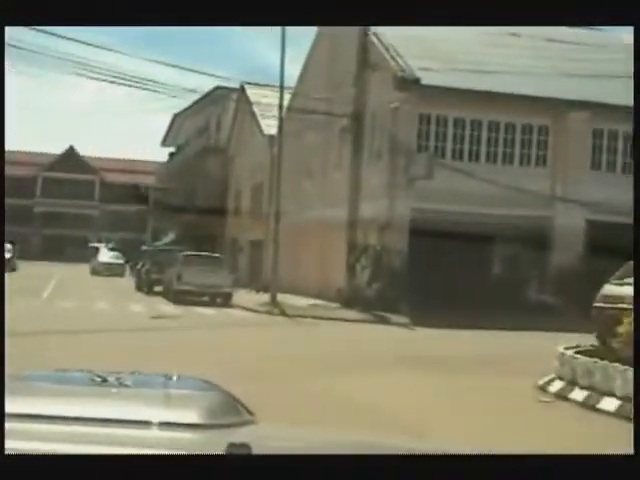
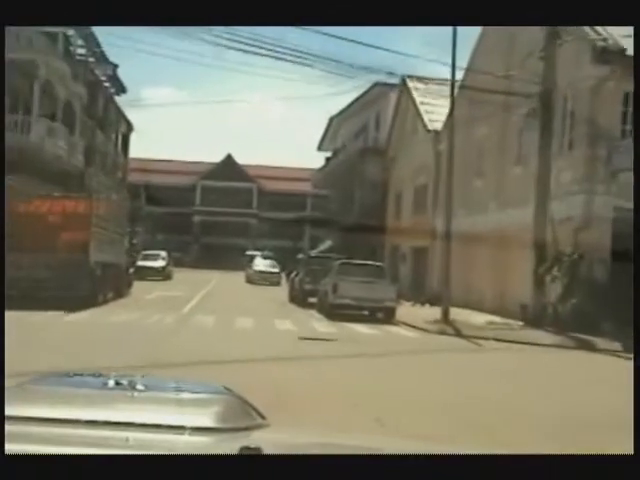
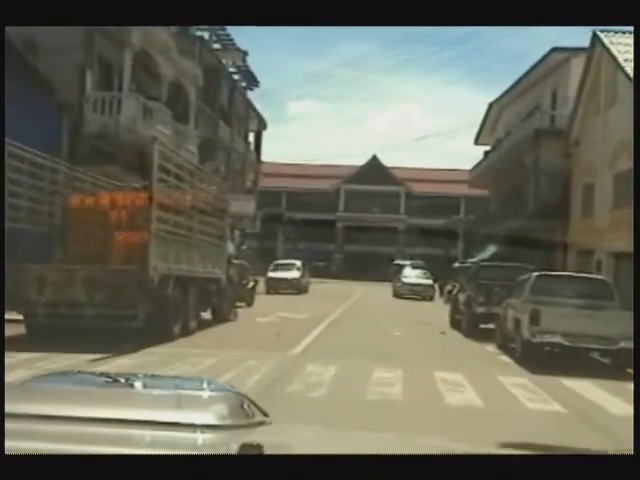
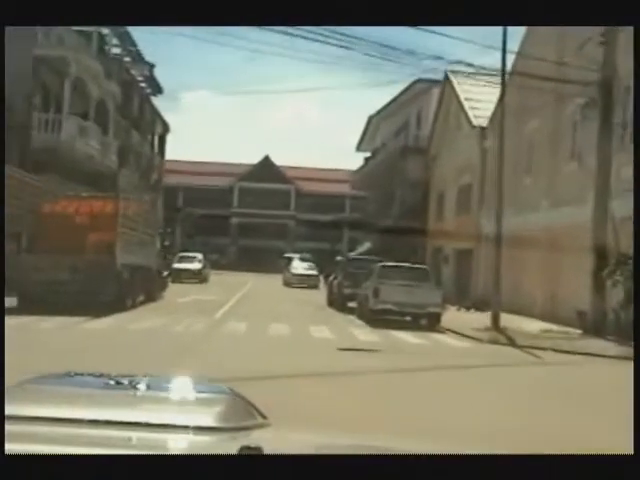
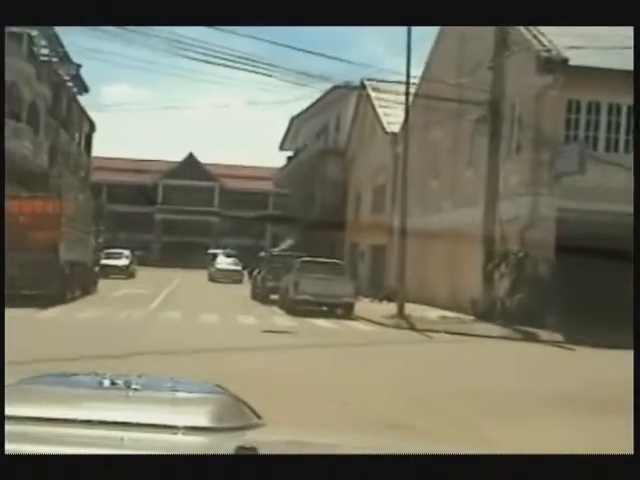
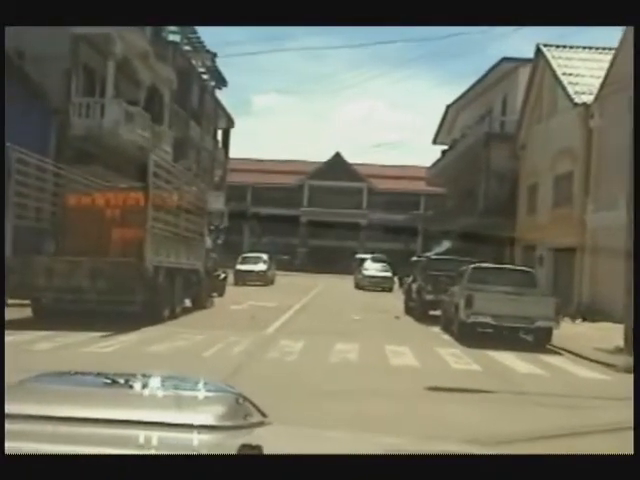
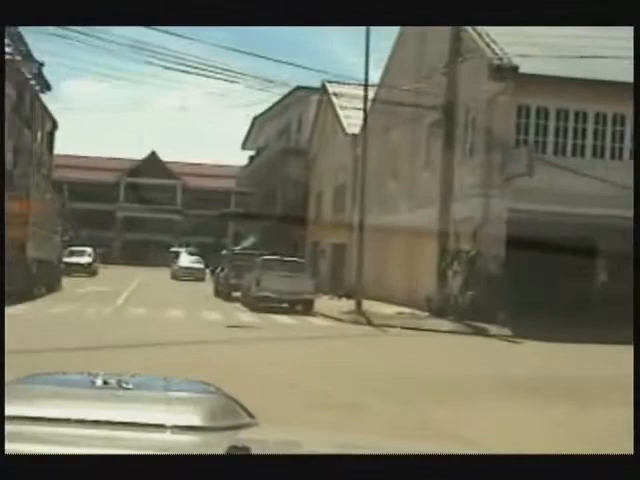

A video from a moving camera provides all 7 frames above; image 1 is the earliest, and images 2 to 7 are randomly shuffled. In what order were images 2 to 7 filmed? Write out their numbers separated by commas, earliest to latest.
7, 5, 2, 4, 6, 3
